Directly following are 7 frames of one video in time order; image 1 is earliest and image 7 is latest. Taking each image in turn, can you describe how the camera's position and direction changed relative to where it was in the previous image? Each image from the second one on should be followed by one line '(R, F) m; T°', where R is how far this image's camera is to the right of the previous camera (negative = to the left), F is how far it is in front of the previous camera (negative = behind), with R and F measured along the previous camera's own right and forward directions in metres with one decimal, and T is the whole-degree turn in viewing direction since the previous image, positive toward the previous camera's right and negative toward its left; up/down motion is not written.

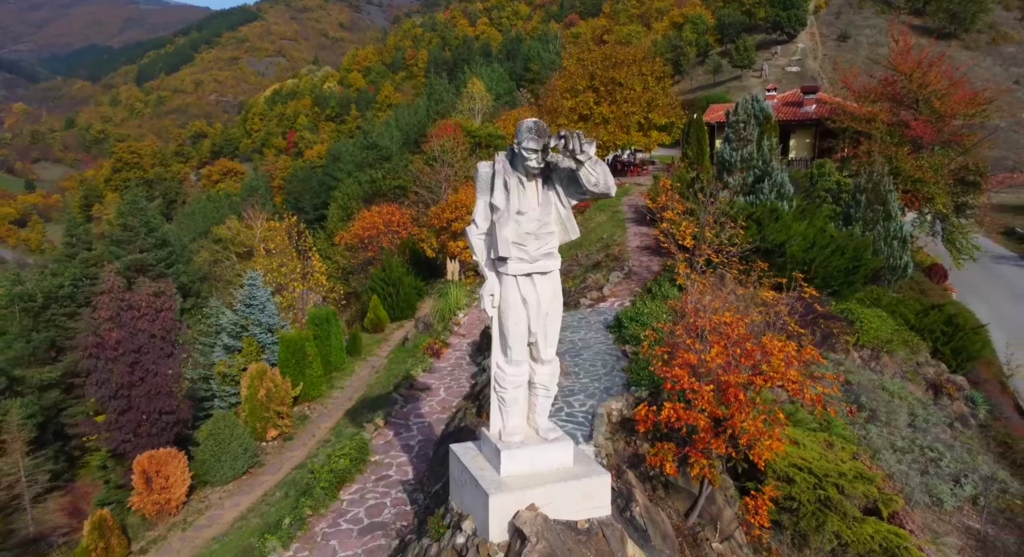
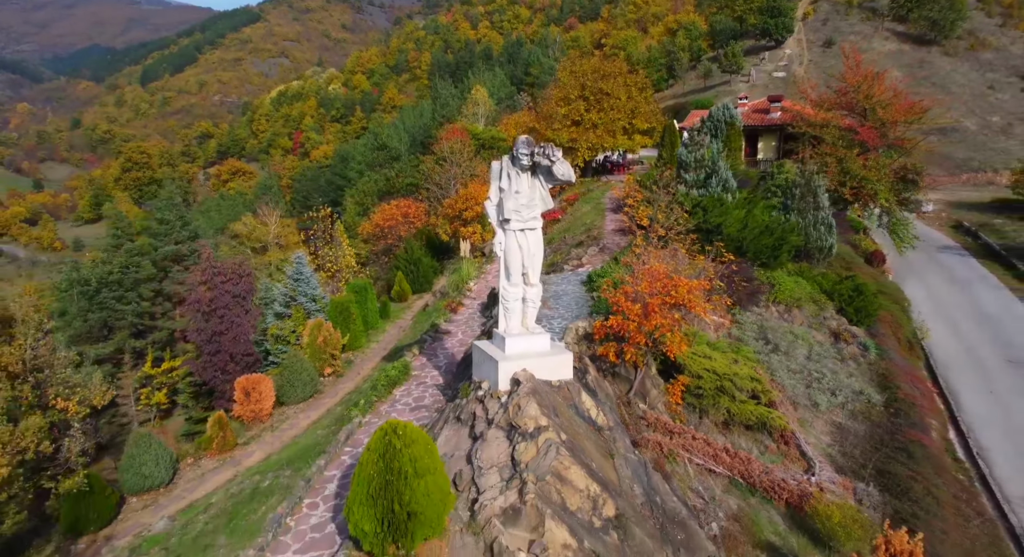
(0.0, -2.8) m; 0°
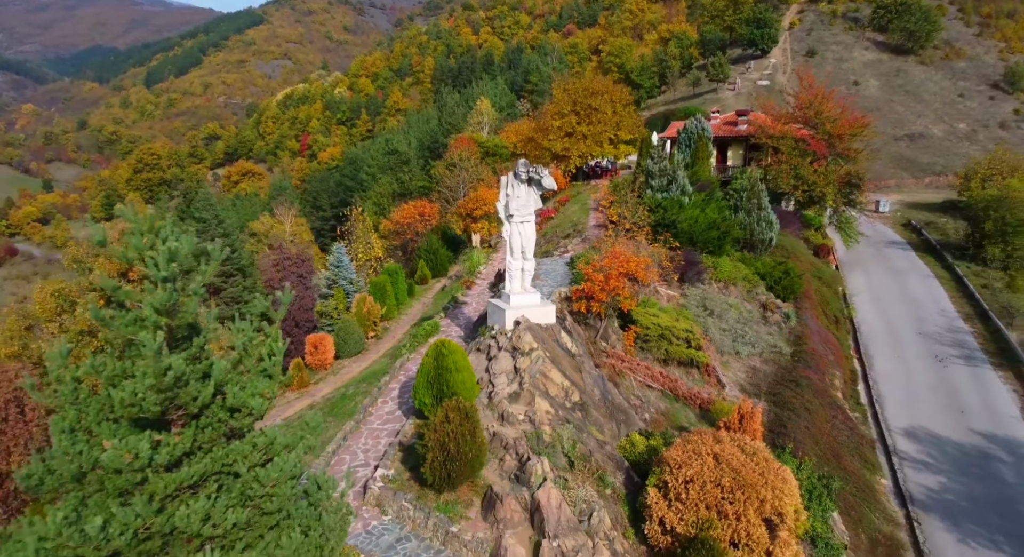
(0.0, -3.5) m; 0°
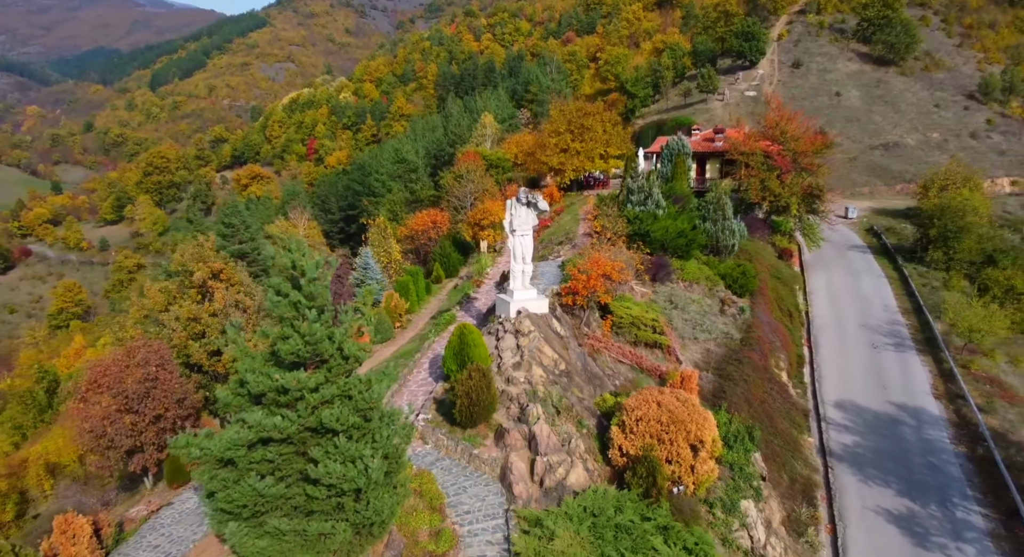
(-0.1, -3.2) m; 0°
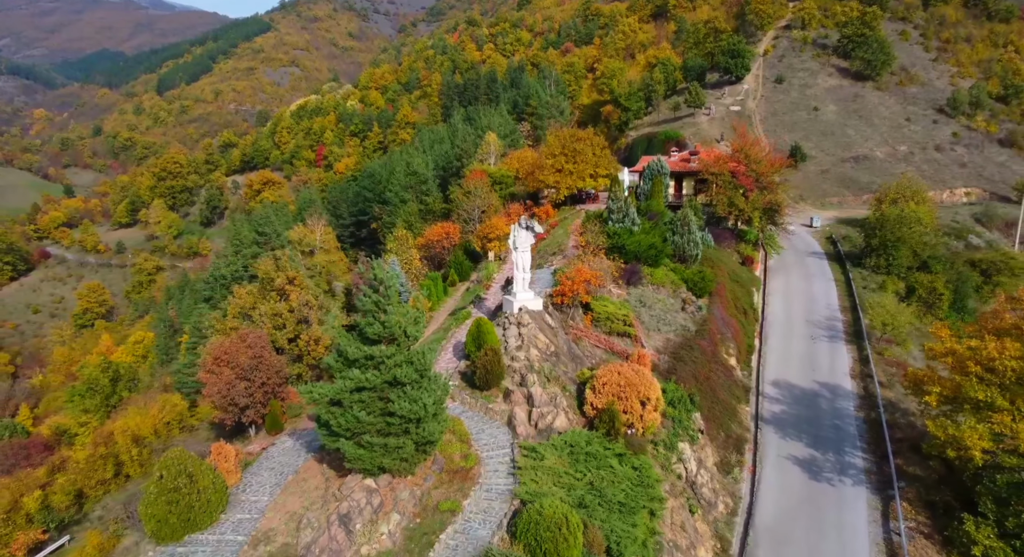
(-0.1, -4.5) m; 0°
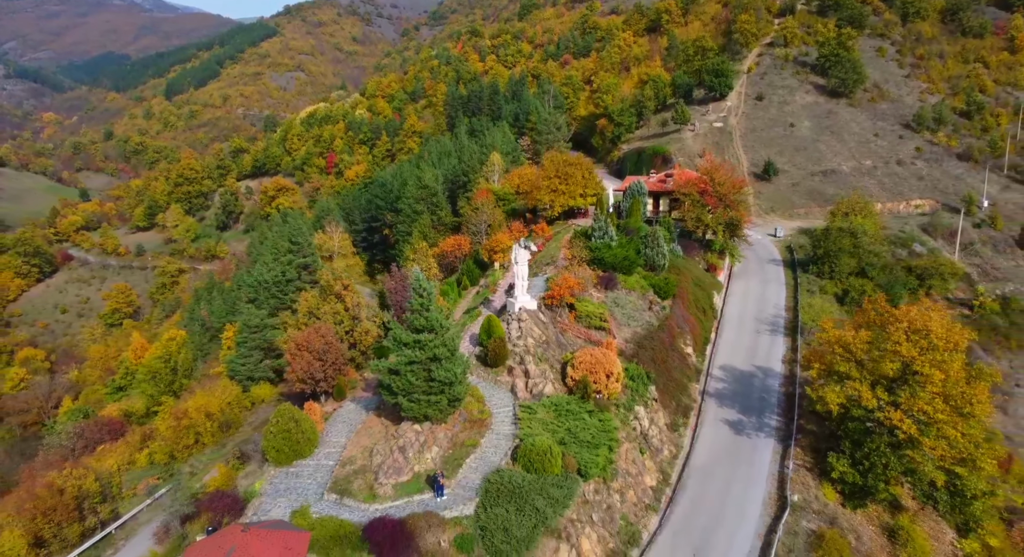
(0.0, -5.8) m; 0°
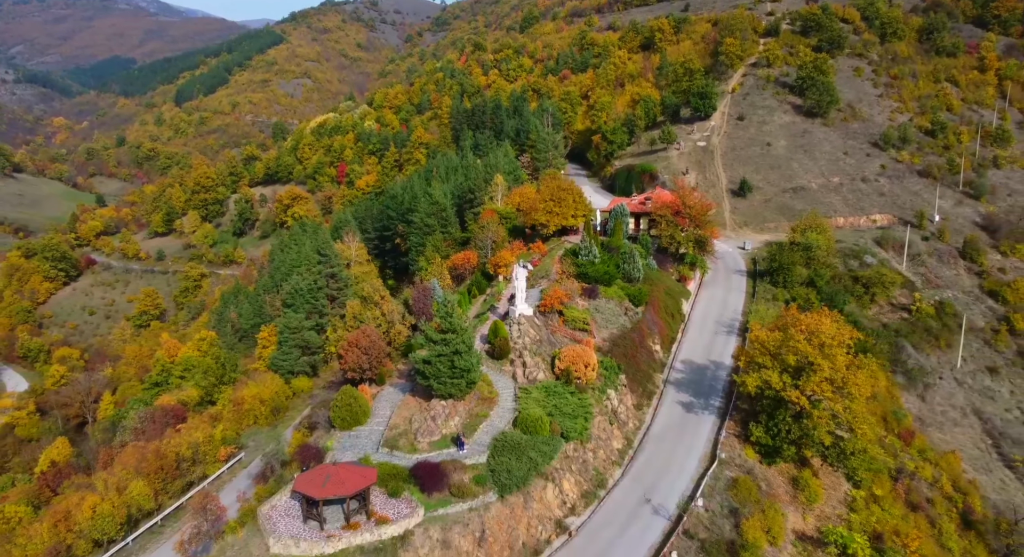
(0.0, -6.6) m; 0°
